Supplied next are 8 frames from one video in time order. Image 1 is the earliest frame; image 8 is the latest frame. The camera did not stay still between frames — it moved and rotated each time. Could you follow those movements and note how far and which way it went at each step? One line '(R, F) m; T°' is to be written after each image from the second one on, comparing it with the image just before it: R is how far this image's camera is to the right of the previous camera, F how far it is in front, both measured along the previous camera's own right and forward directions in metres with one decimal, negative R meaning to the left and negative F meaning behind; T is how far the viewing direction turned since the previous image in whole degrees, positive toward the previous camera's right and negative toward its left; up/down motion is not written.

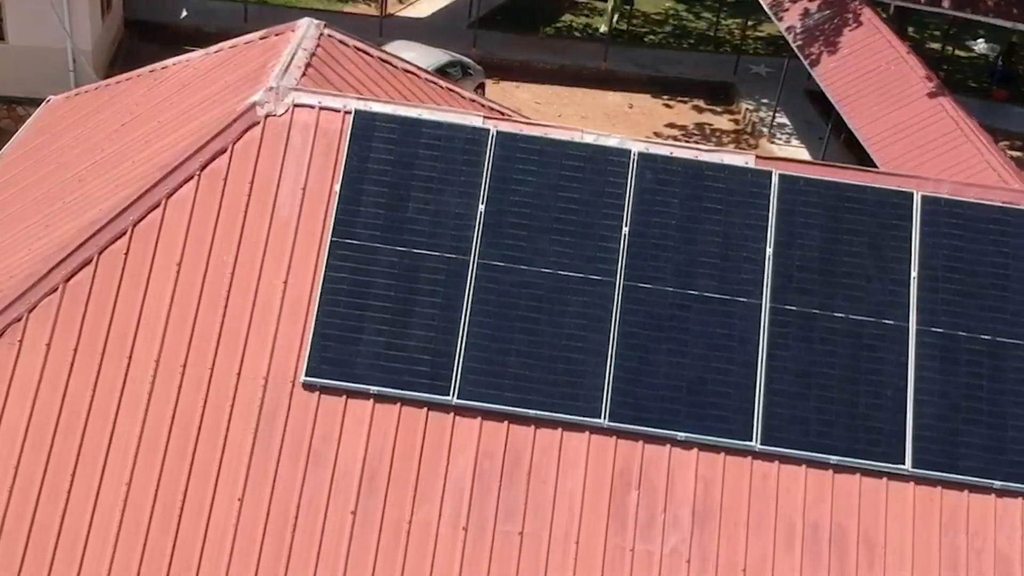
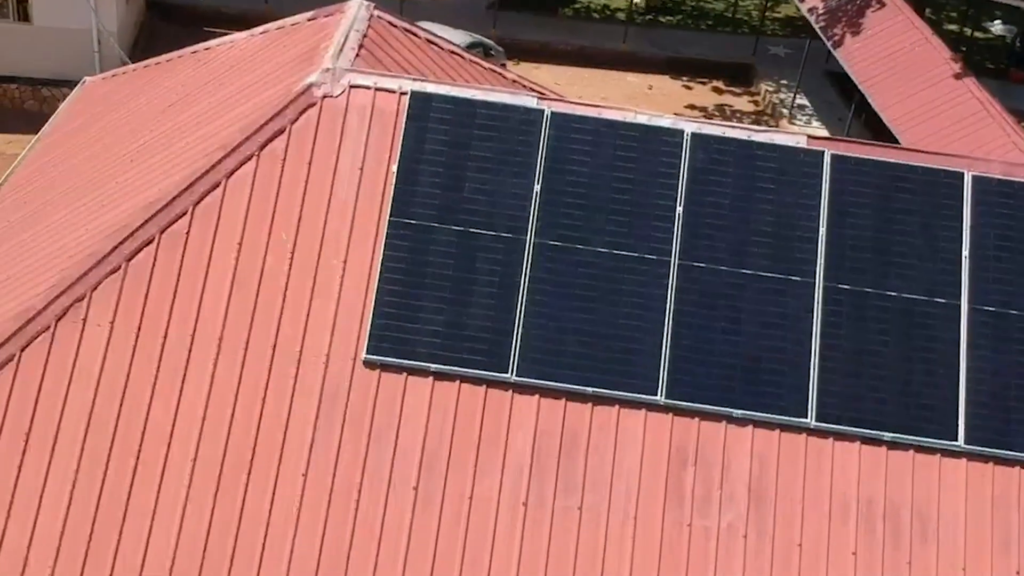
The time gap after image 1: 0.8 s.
(-0.5, -0.1) m; 0°
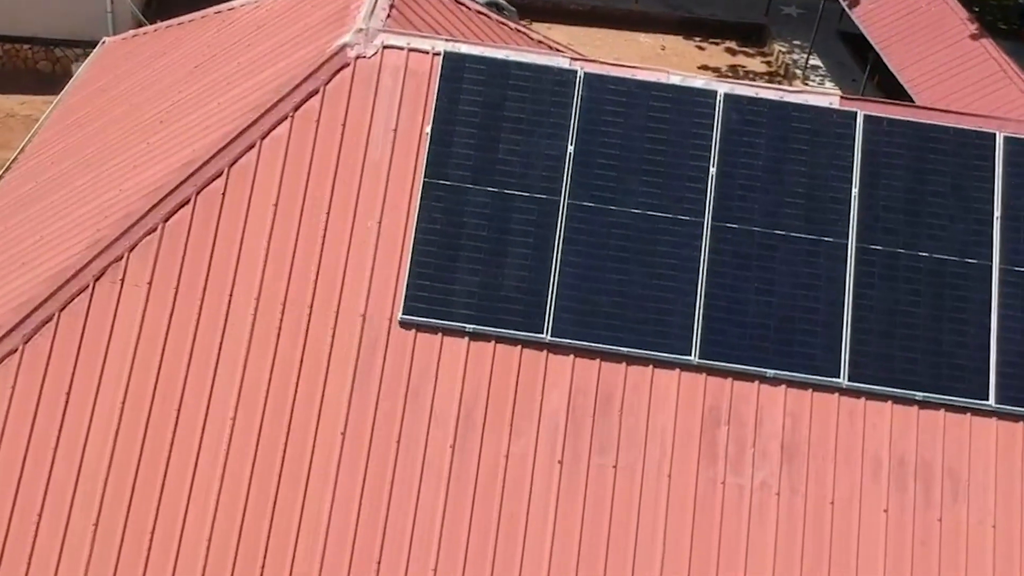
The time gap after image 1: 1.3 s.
(-0.3, -0.1) m; 0°
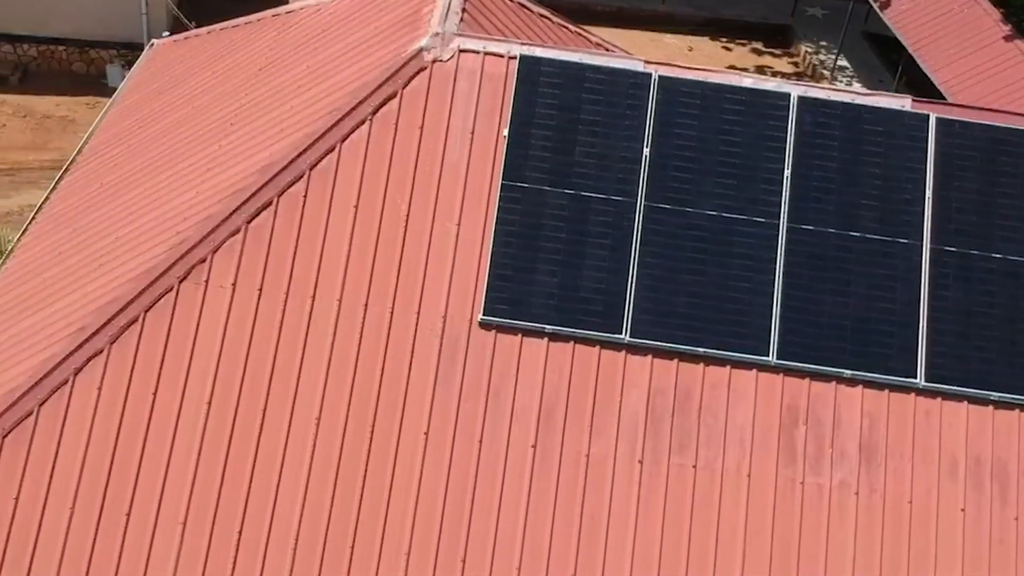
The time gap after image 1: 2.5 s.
(-0.7, -0.1) m; 0°
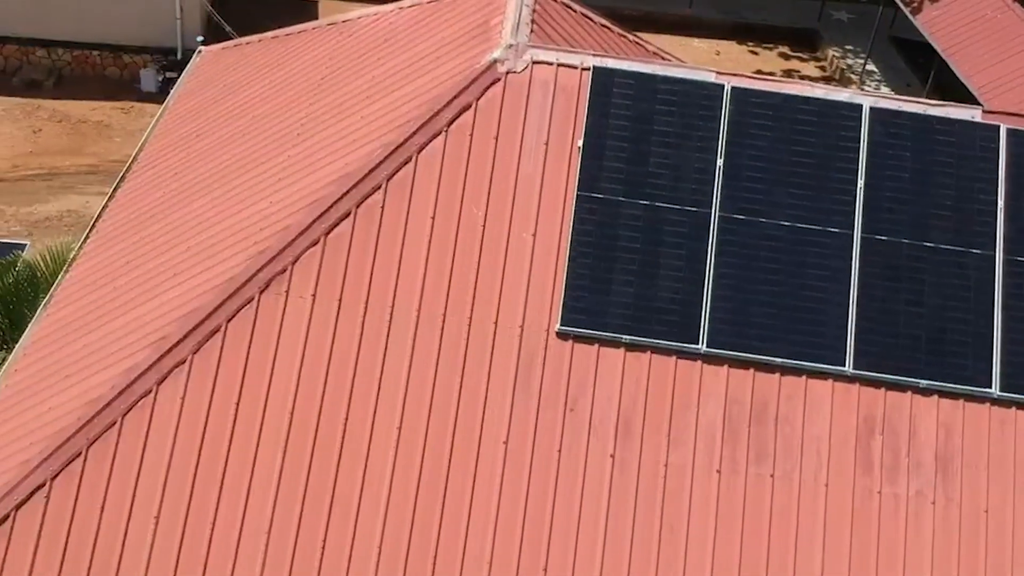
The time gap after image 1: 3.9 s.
(-0.7, -0.1) m; 0°
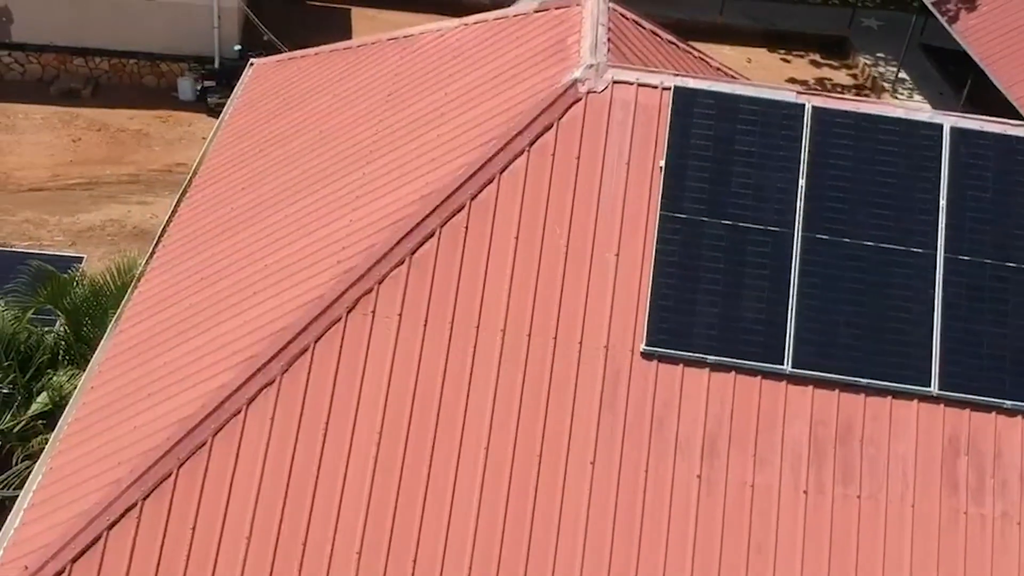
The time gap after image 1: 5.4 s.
(-0.7, 0.0) m; 0°
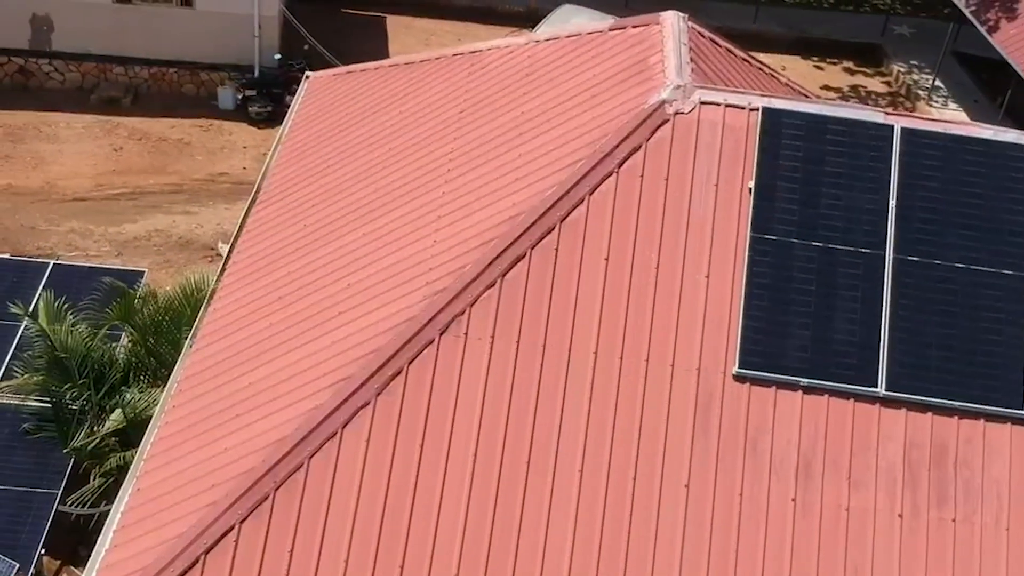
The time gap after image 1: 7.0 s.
(-0.8, 0.0) m; 0°
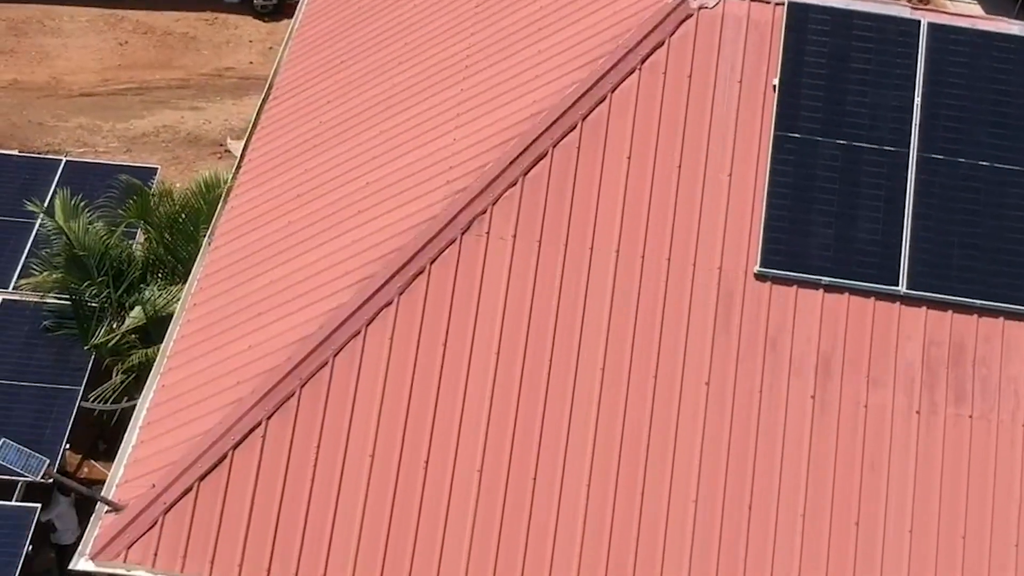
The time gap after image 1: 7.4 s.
(-0.2, 0.0) m; 0°
